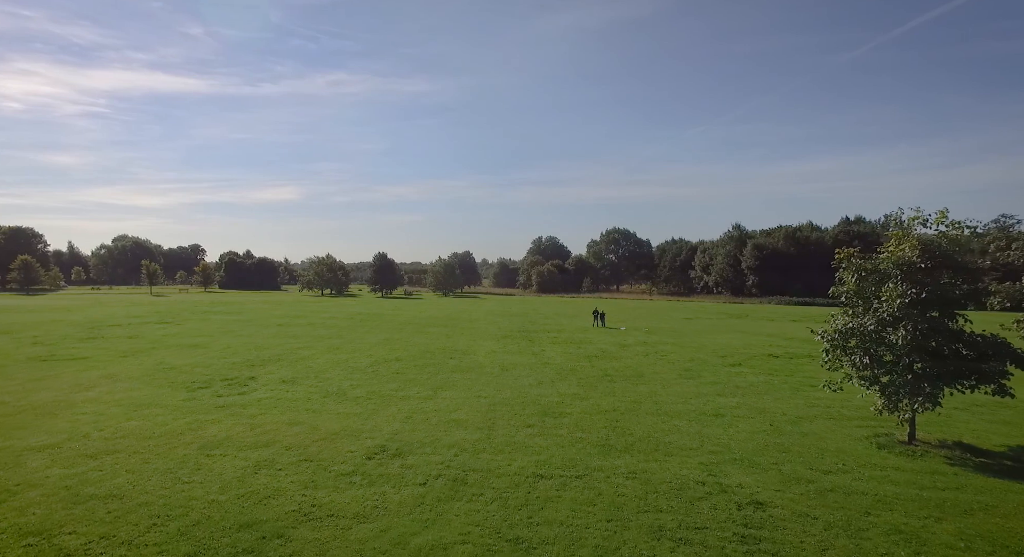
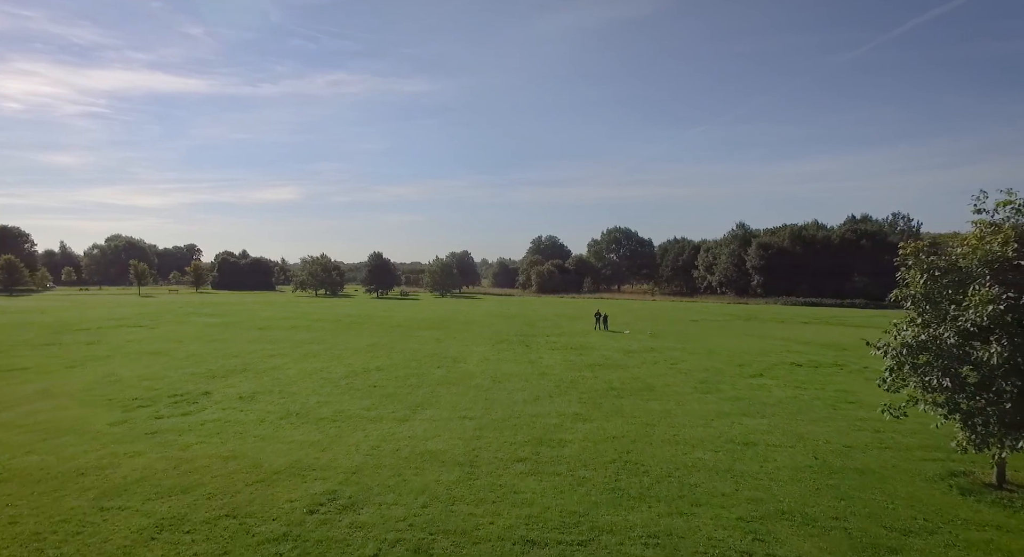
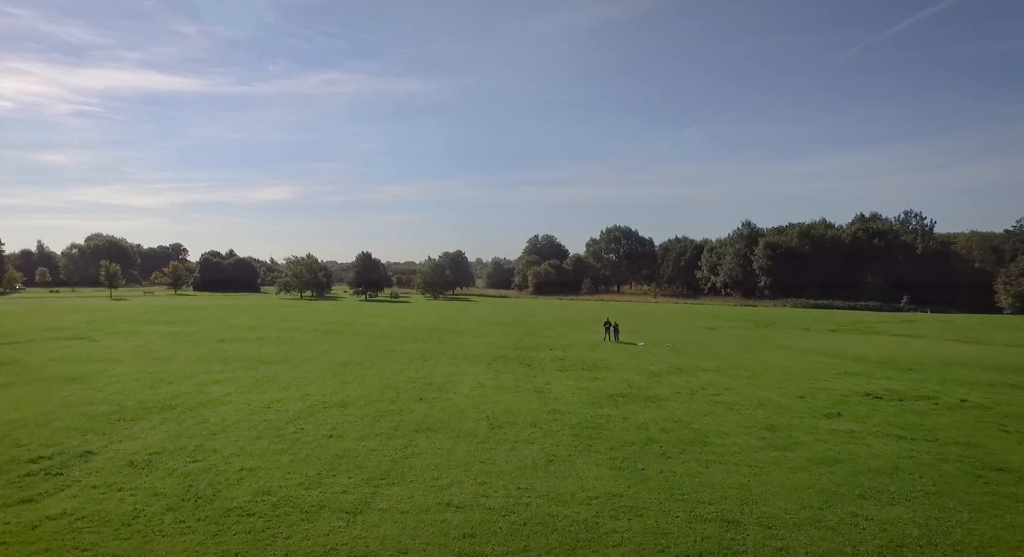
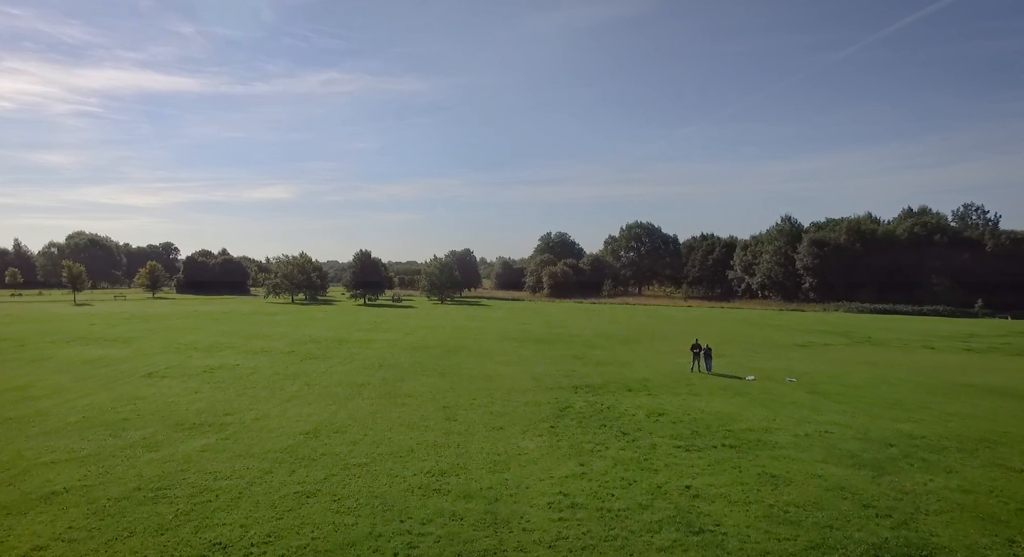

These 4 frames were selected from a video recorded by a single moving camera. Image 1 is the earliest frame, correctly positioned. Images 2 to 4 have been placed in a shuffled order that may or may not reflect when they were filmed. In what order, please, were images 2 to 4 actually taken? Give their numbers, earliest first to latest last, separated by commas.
2, 3, 4
